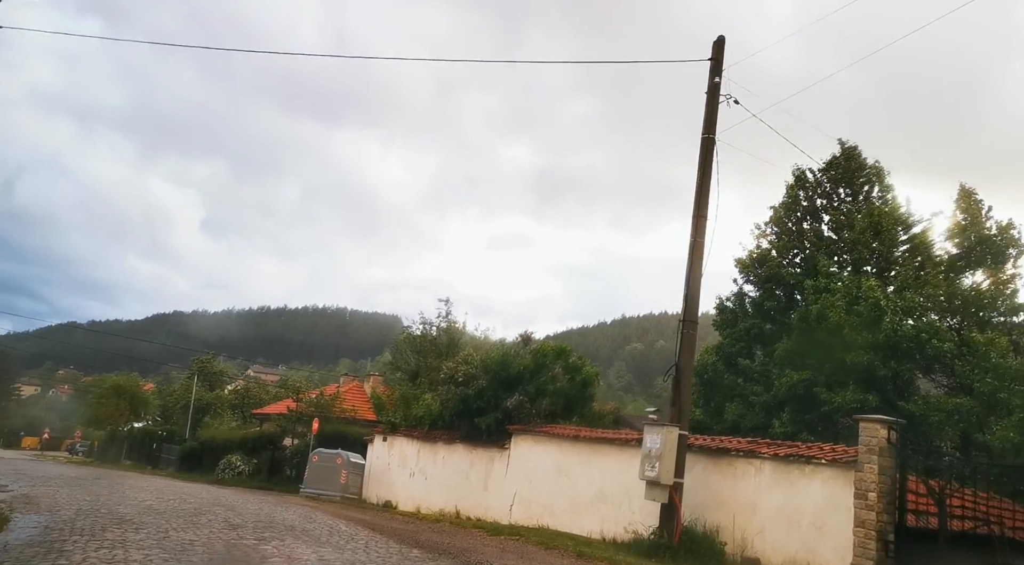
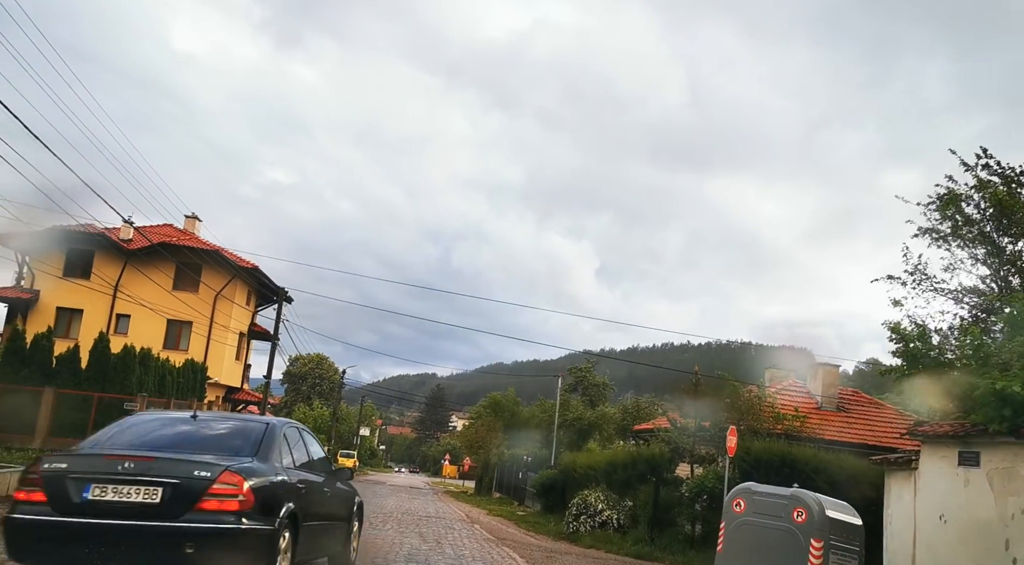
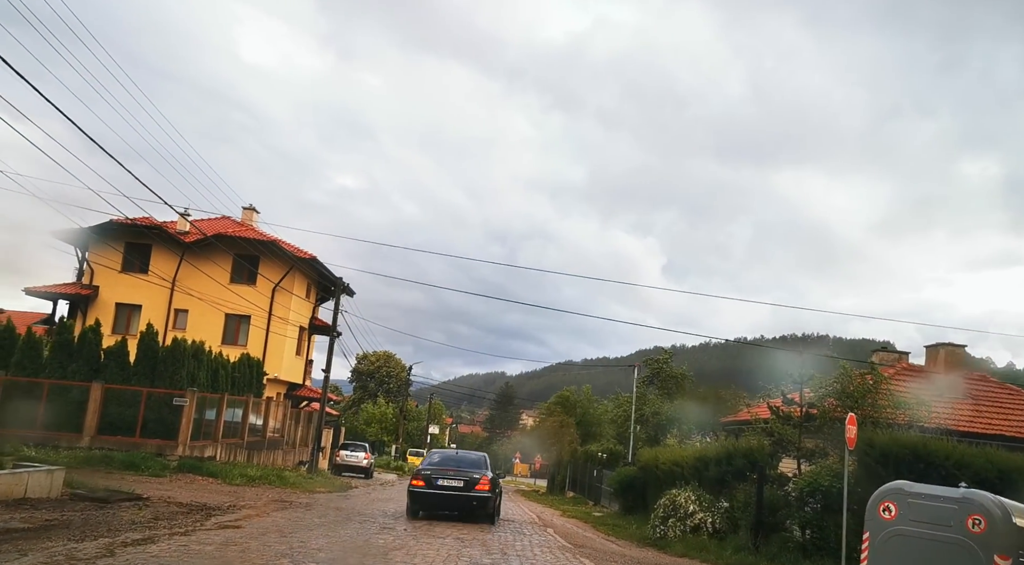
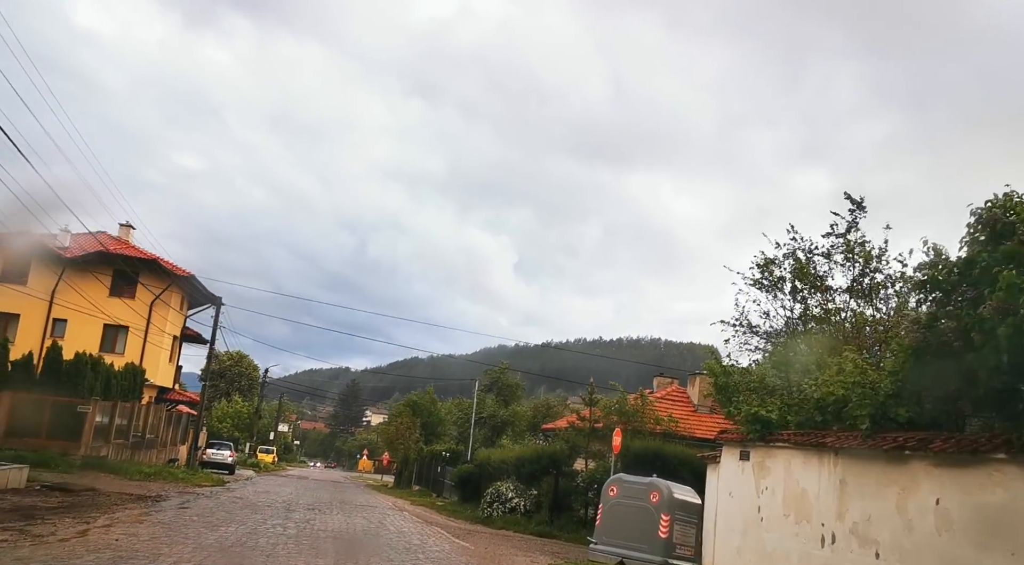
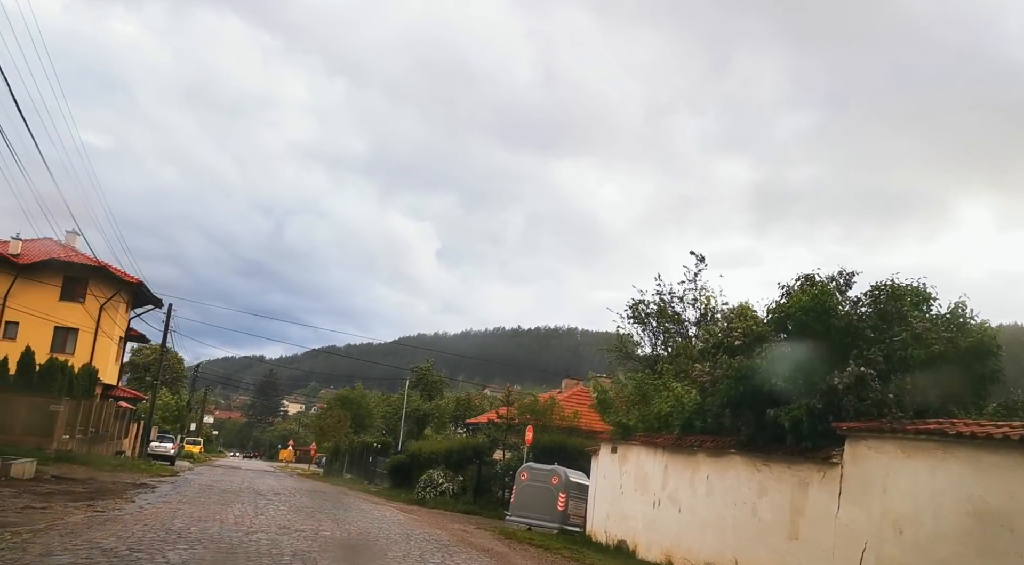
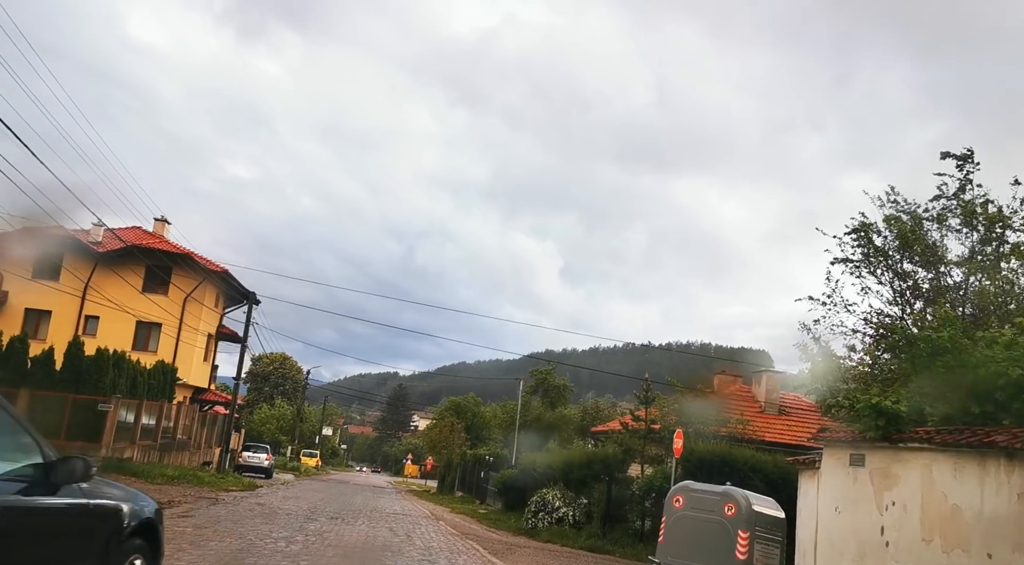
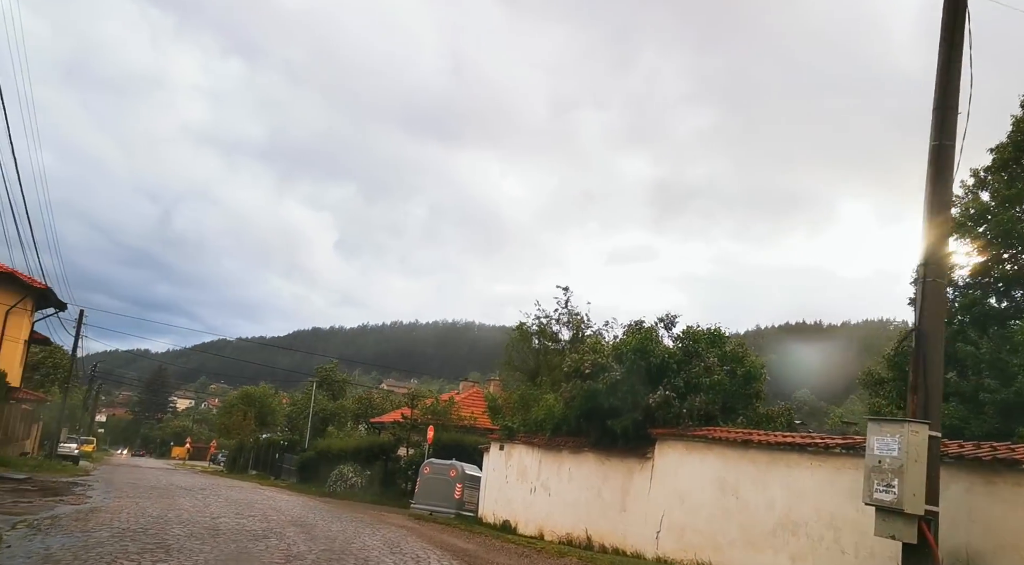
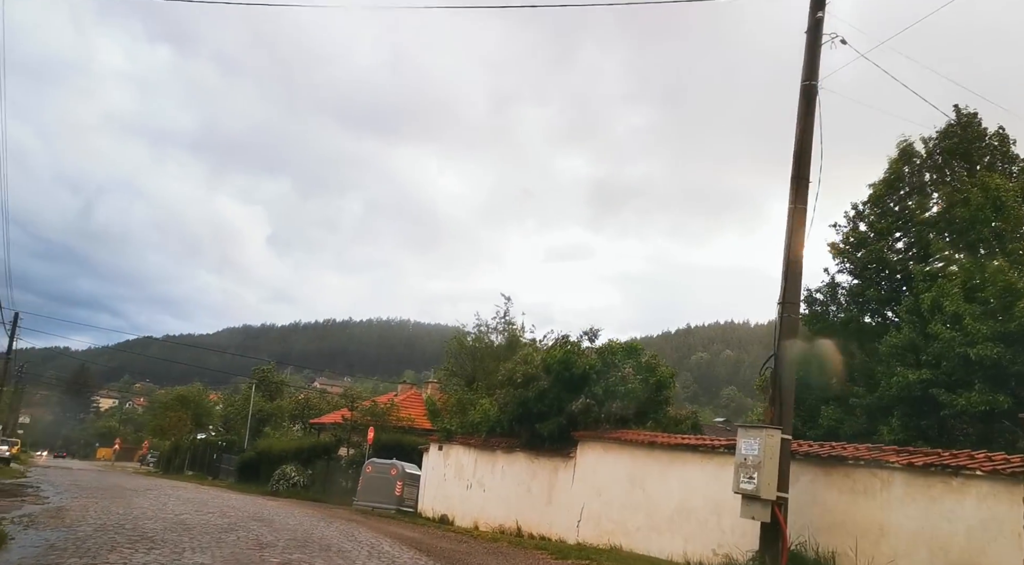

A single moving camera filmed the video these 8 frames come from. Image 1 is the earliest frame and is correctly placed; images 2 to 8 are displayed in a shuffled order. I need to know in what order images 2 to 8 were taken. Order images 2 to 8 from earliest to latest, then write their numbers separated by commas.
8, 7, 5, 4, 6, 2, 3
